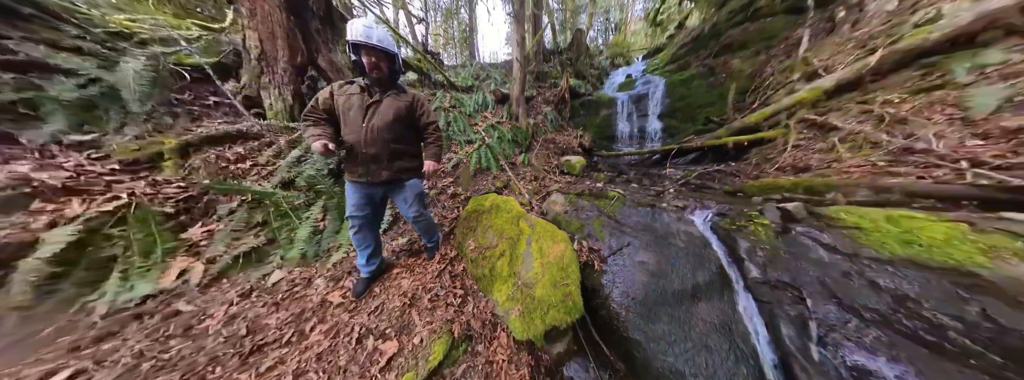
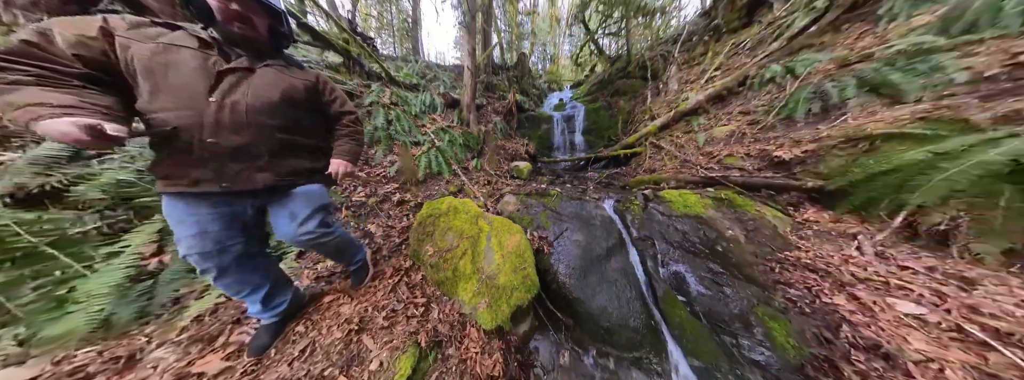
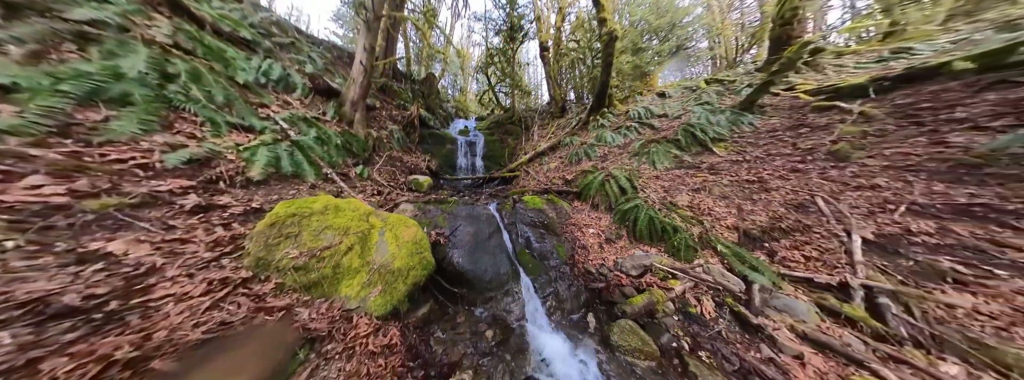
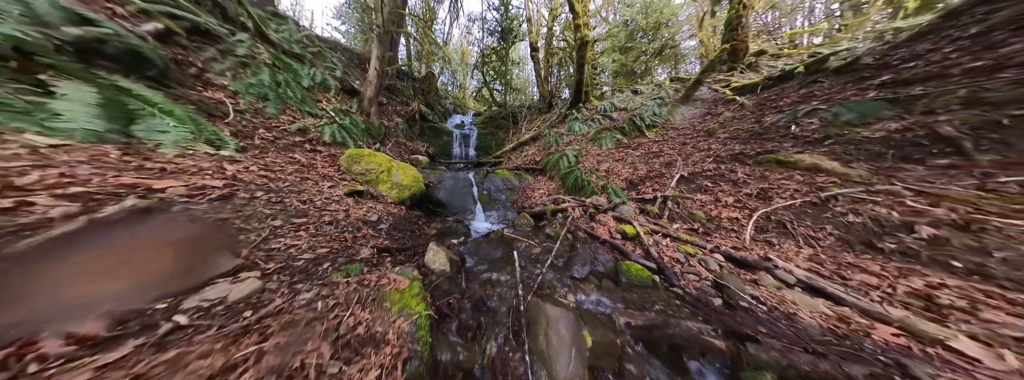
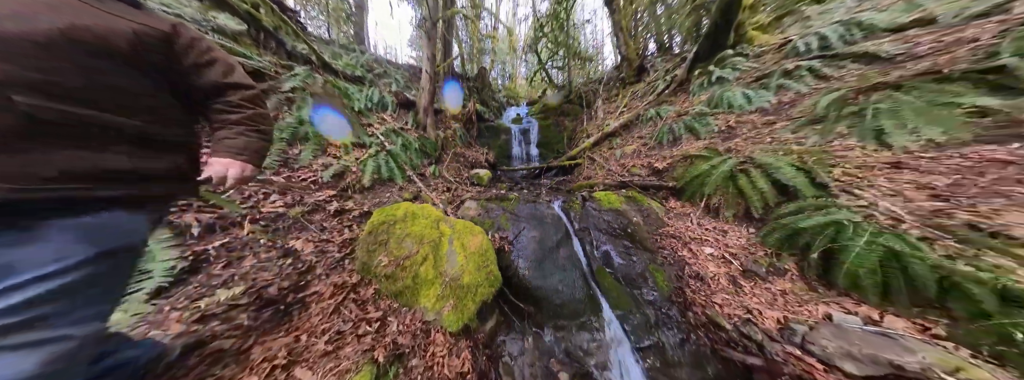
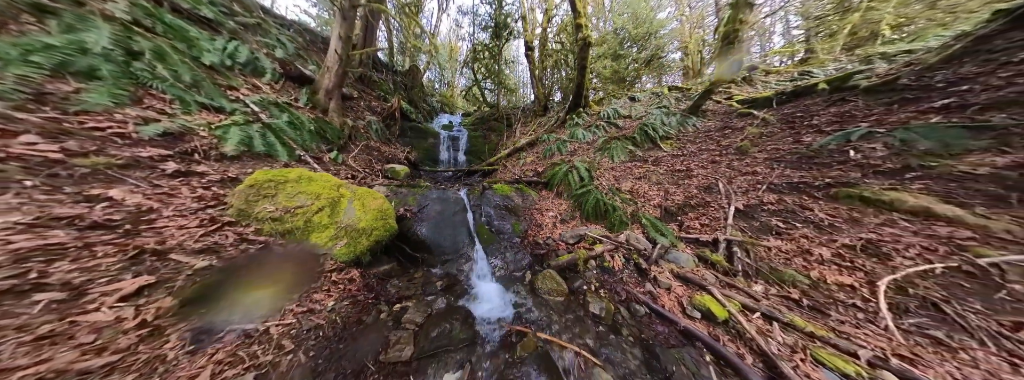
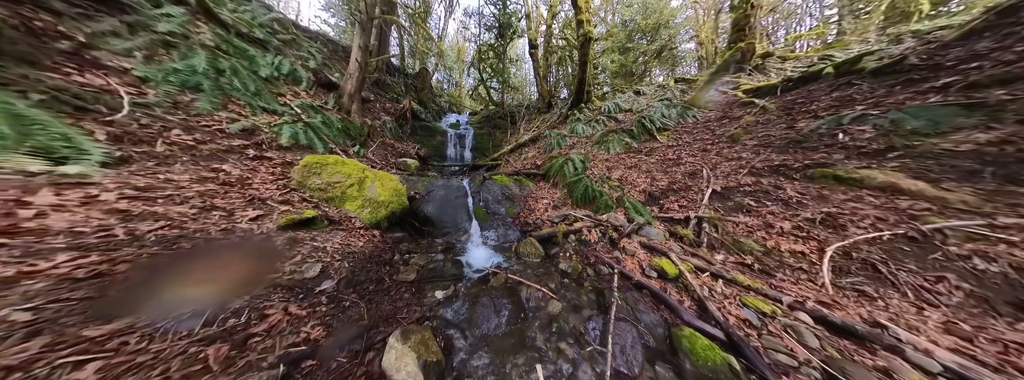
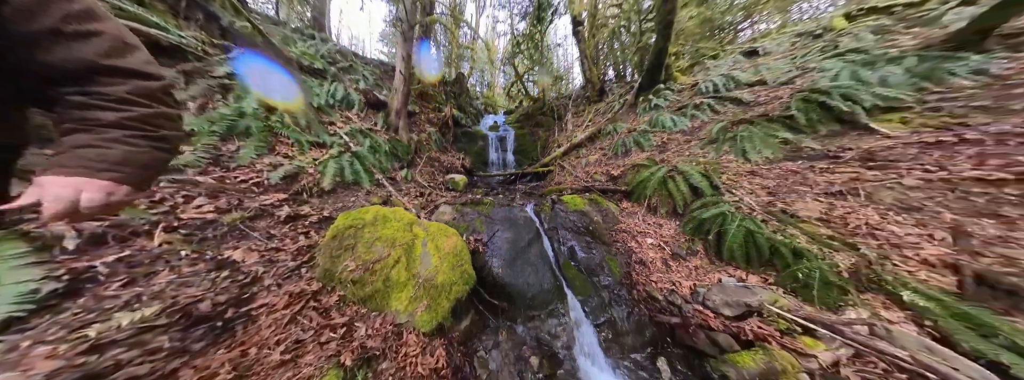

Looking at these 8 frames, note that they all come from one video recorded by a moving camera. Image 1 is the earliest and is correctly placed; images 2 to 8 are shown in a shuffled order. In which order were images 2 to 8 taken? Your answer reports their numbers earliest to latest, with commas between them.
2, 5, 8, 3, 6, 7, 4
